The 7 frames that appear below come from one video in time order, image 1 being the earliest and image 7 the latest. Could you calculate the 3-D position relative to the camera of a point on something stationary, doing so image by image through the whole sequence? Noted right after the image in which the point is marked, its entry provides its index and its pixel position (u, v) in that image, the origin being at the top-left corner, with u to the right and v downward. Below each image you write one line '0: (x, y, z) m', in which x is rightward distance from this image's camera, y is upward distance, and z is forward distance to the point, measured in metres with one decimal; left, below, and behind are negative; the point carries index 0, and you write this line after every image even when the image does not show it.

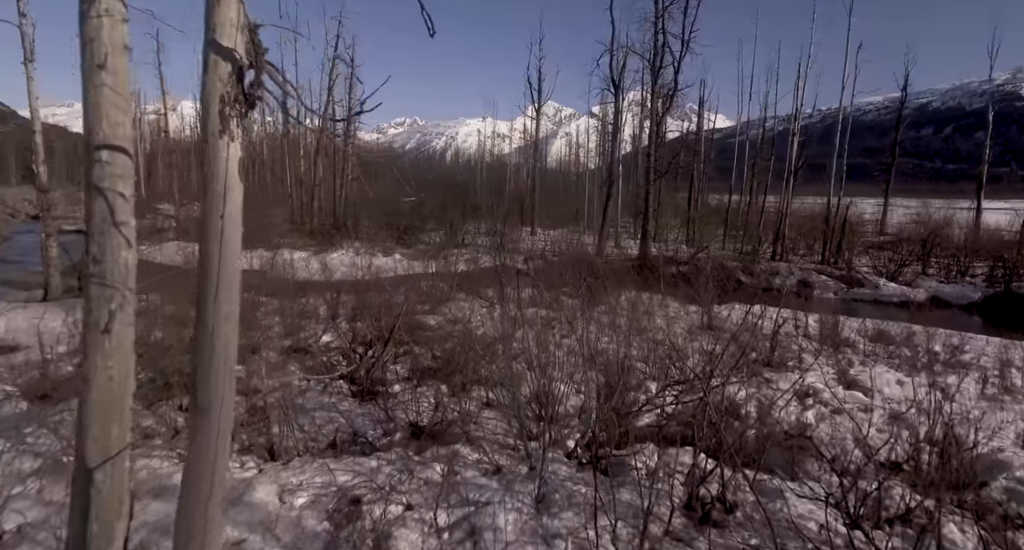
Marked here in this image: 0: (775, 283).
0: (+7.4, -0.2, +14.3) m
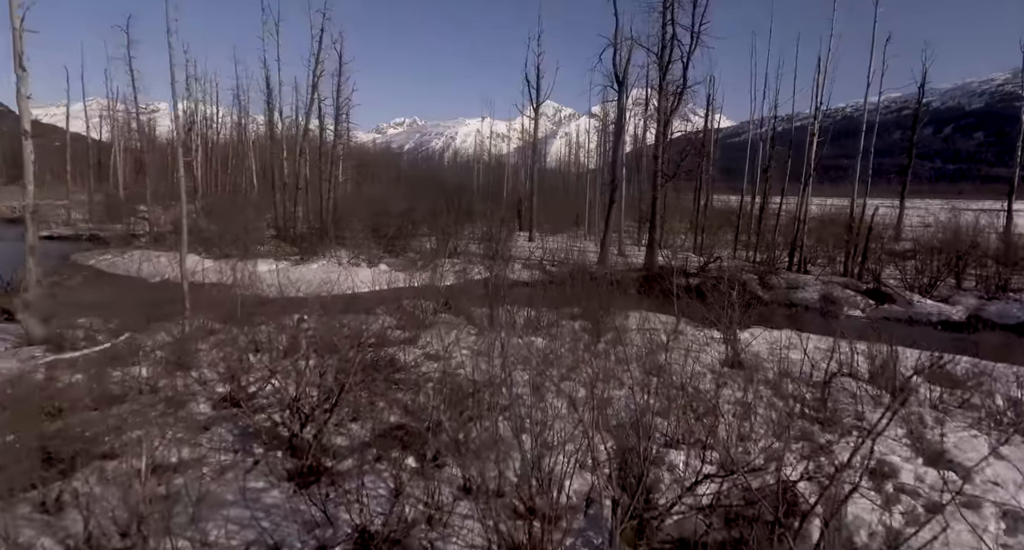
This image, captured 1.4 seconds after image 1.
0: (+7.2, -0.6, +13.0) m
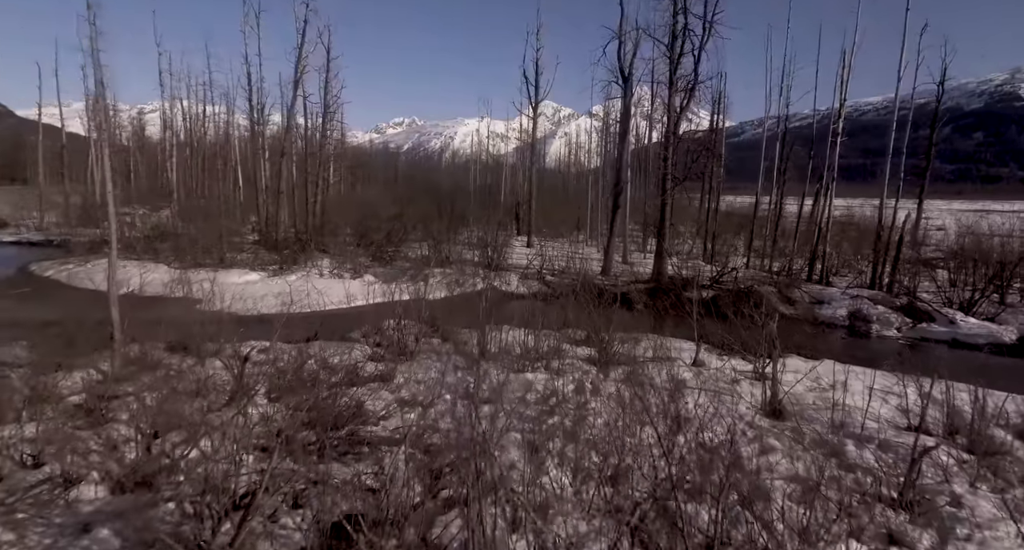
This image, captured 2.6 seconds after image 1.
0: (+7.2, -0.9, +11.8) m
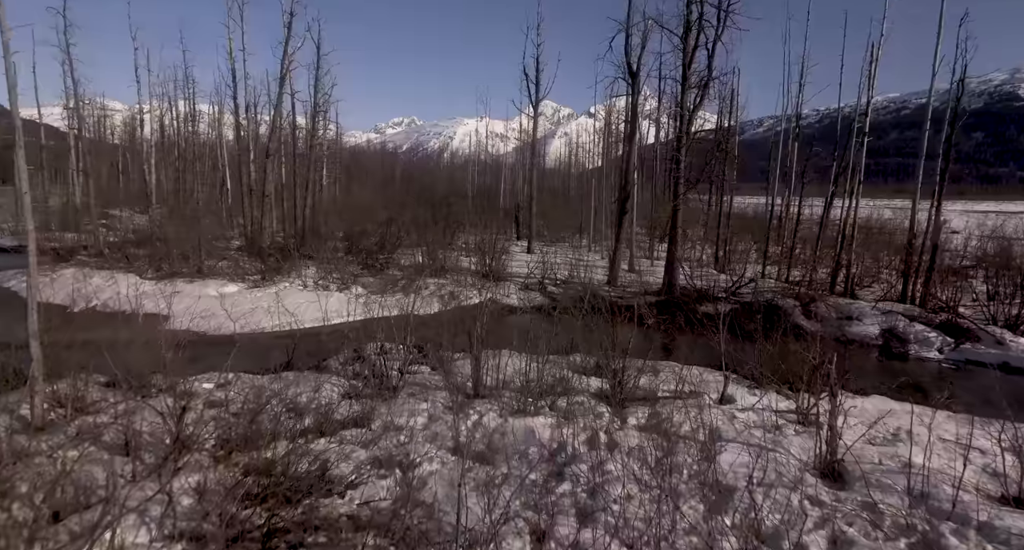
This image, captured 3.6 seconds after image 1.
0: (+7.1, -1.2, +10.7) m
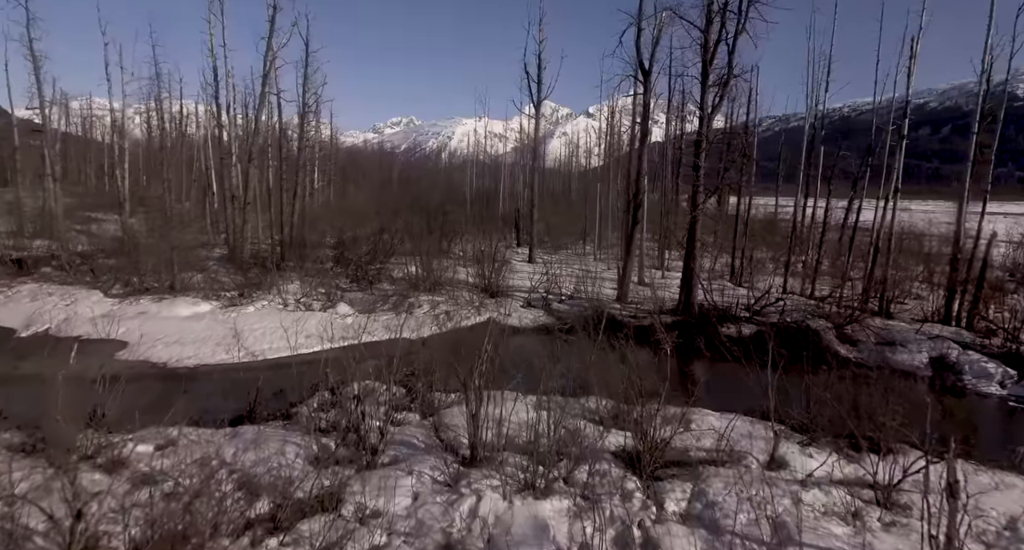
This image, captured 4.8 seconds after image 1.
0: (+7.2, -1.6, +9.5) m
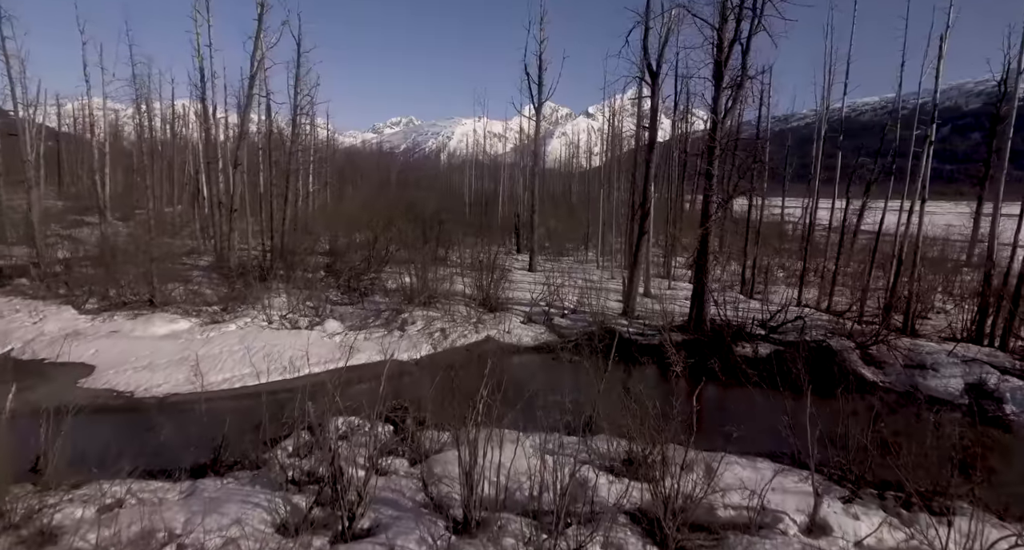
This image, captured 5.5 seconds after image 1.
0: (+7.2, -1.9, +8.8) m
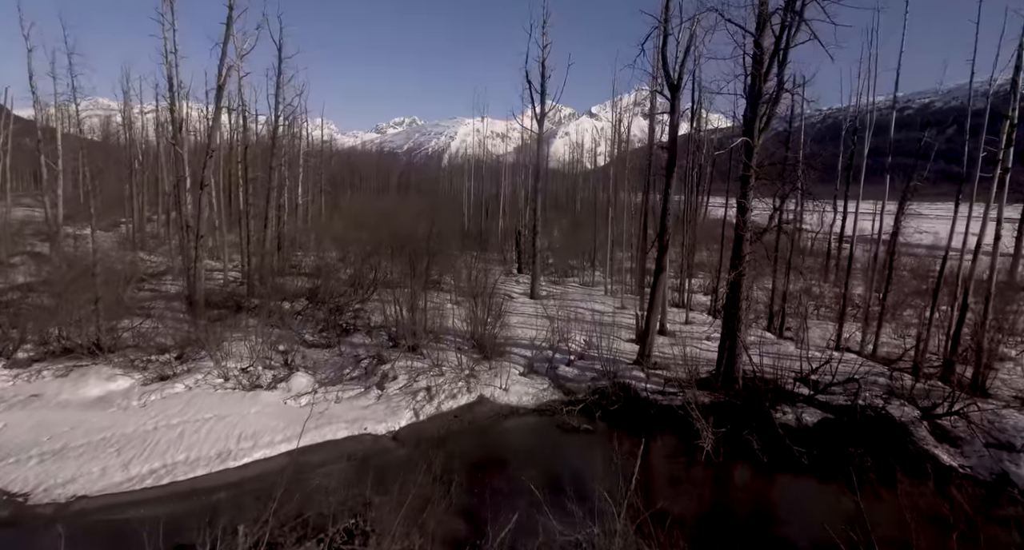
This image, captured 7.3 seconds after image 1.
0: (+7.1, -2.8, +7.1) m
